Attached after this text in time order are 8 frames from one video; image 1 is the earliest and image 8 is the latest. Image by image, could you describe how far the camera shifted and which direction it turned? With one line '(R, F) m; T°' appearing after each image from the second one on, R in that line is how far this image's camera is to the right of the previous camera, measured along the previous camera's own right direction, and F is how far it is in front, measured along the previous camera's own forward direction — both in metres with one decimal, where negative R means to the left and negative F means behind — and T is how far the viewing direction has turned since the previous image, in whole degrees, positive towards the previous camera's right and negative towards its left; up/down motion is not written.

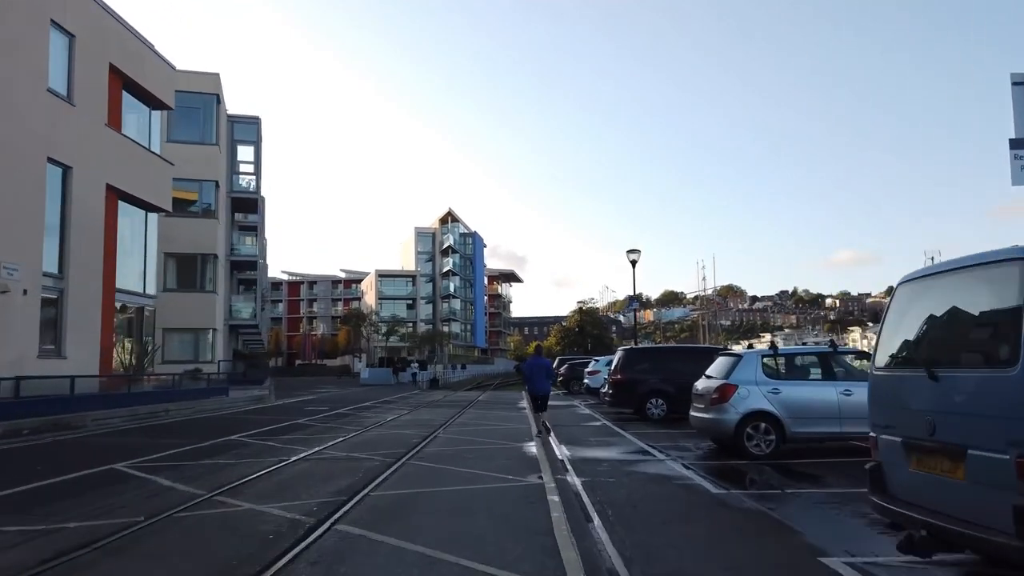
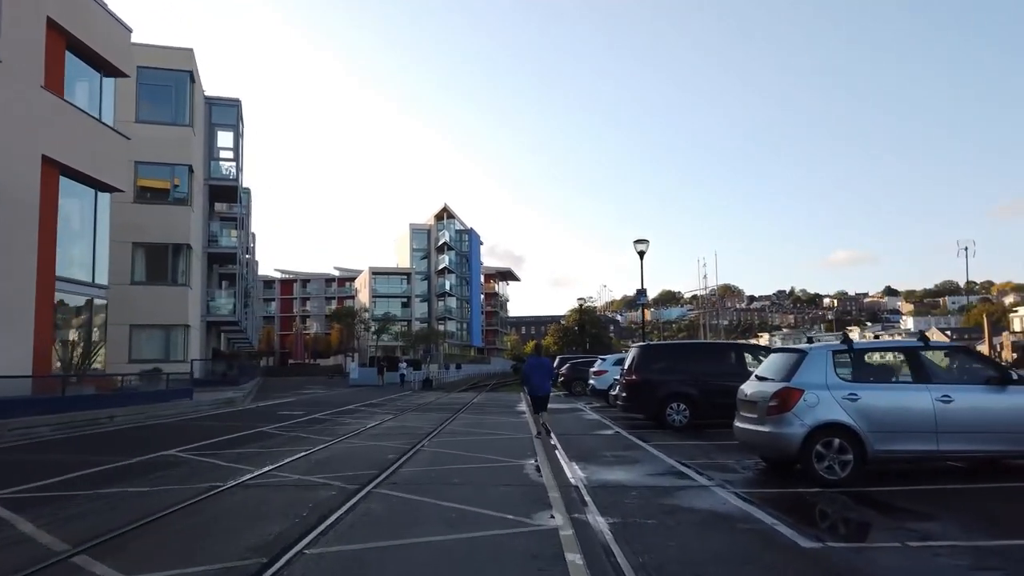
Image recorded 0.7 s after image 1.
(0.0, +2.5) m; 0°
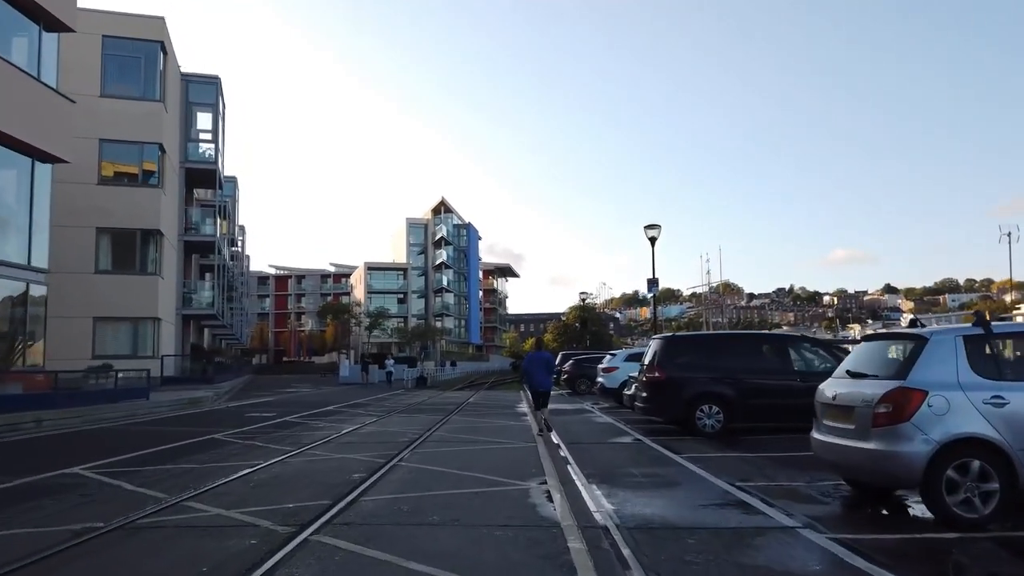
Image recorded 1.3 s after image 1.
(0.0, +2.5) m; 0°
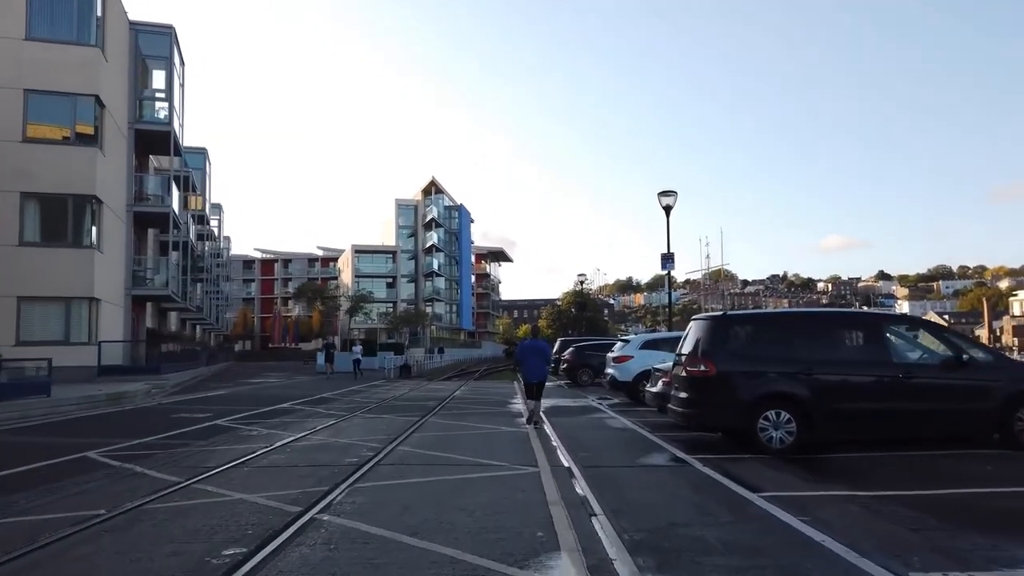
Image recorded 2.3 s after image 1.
(0.0, +3.7) m; +1°
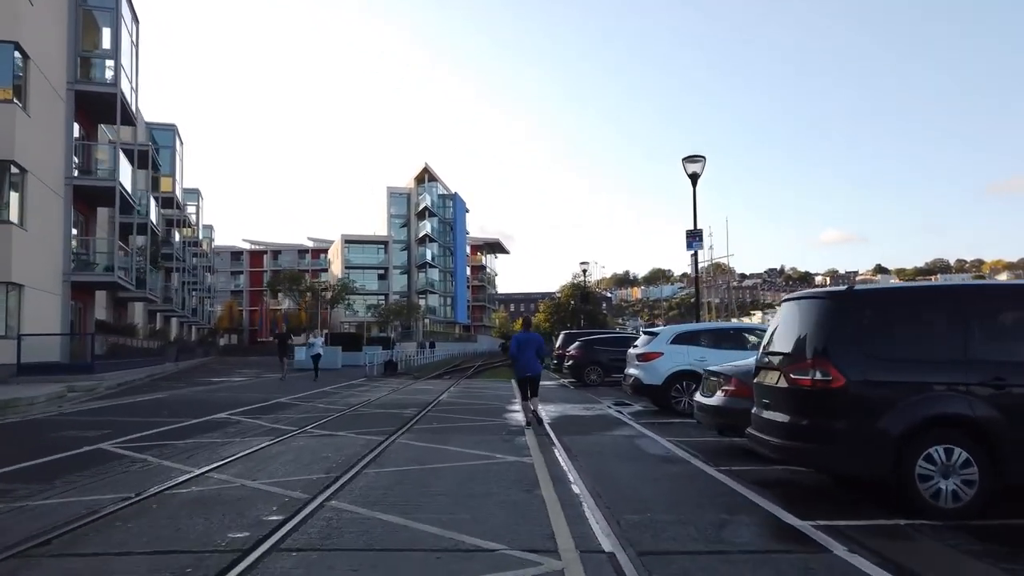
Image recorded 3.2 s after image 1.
(0.0, +3.8) m; 0°
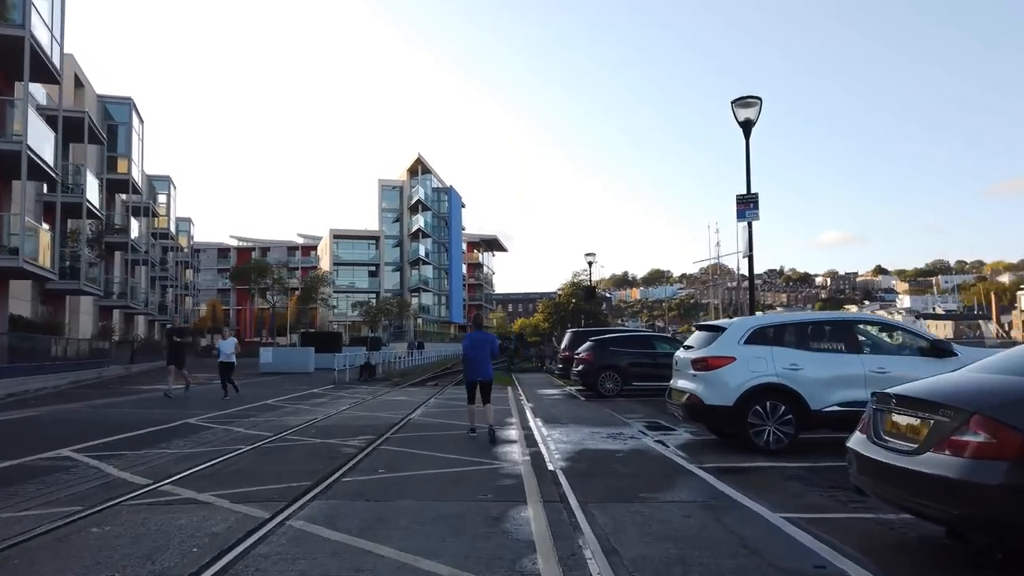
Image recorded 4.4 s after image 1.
(+0.1, +4.8) m; 0°
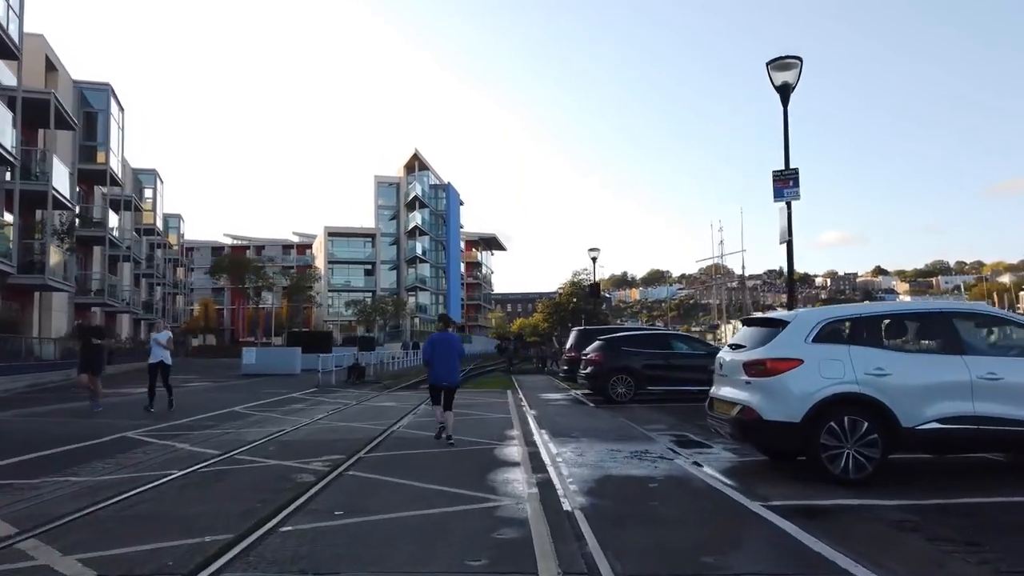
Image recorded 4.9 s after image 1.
(0.0, +2.1) m; 0°
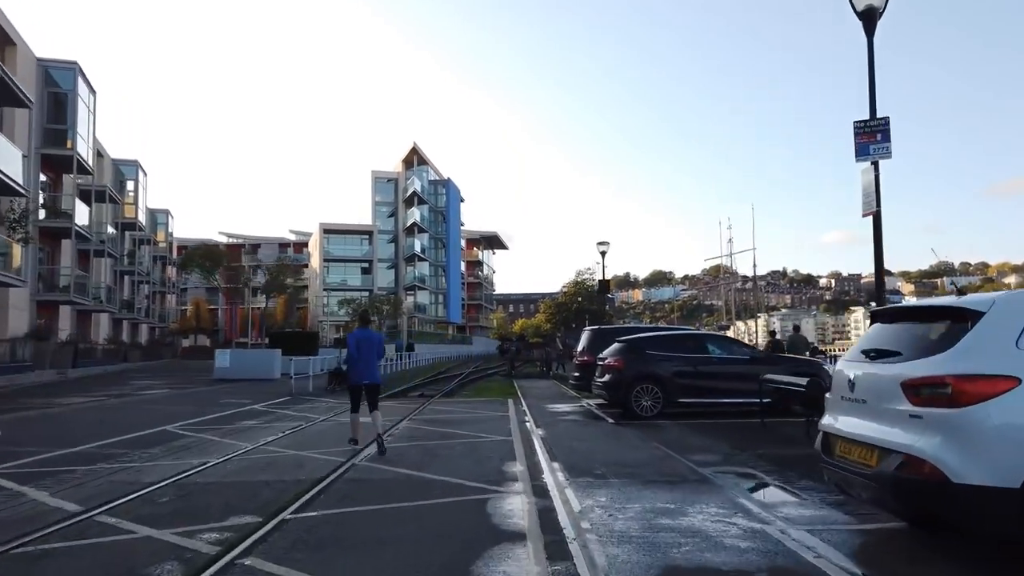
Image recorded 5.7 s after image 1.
(0.0, +3.1) m; 0°
